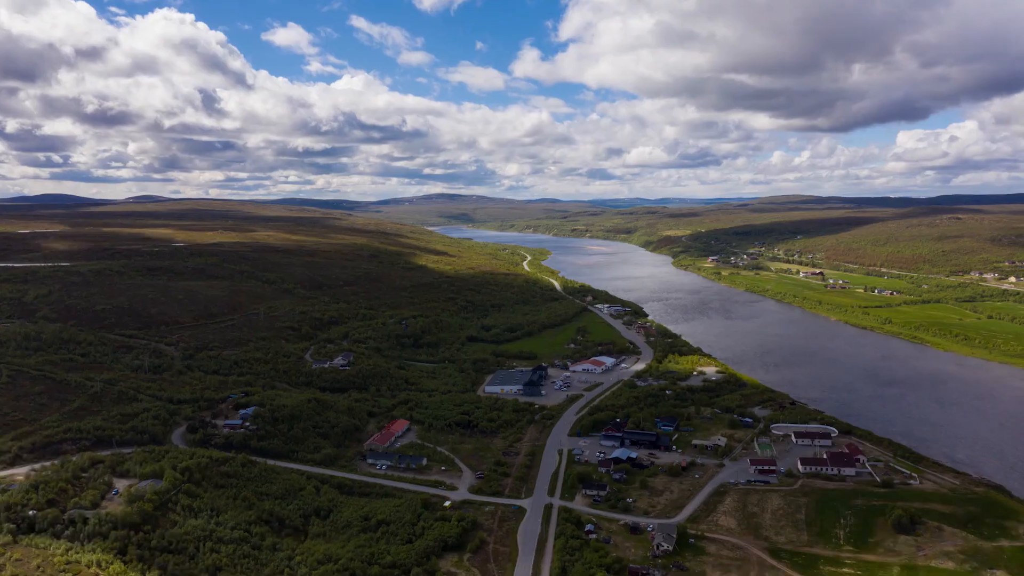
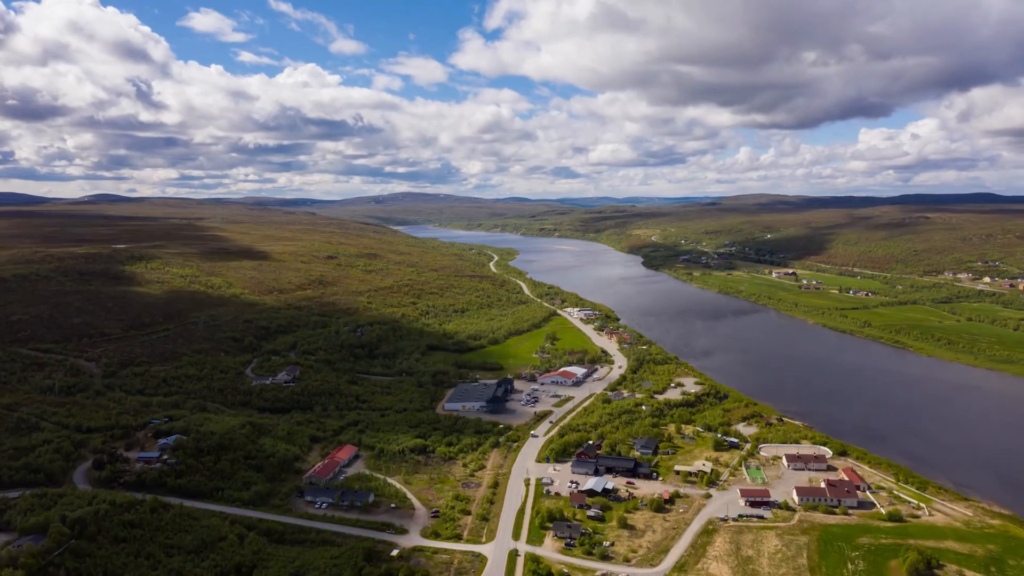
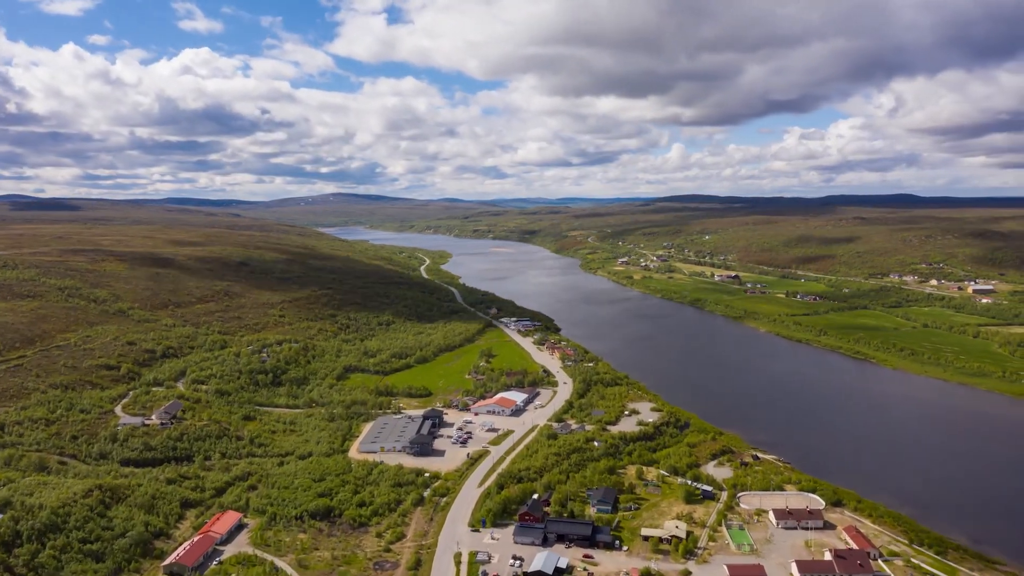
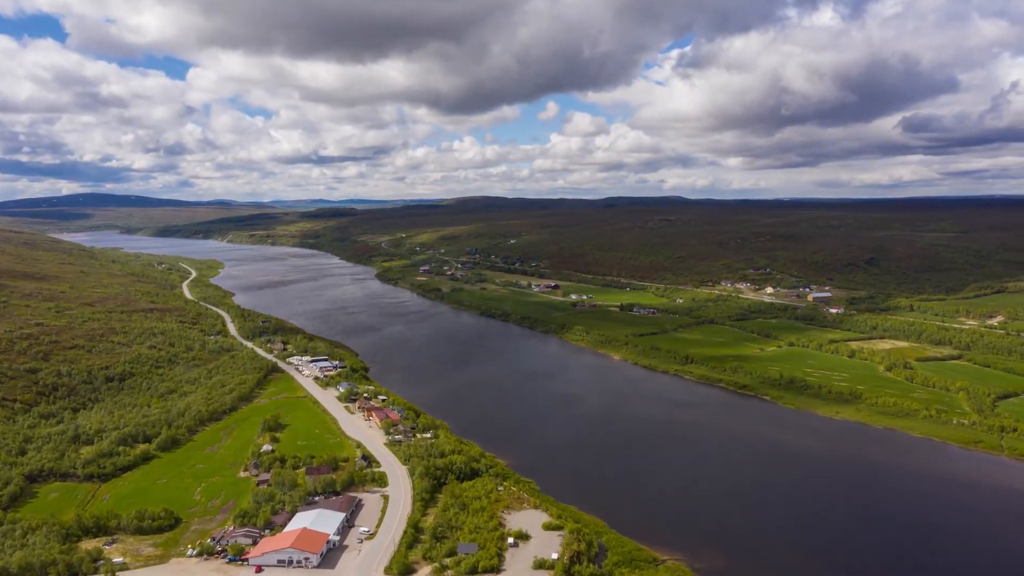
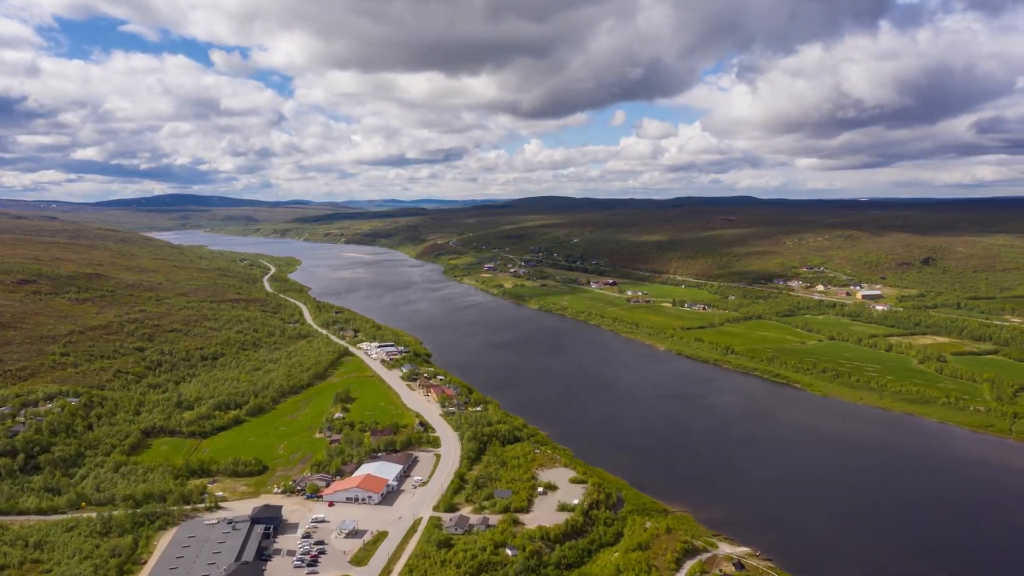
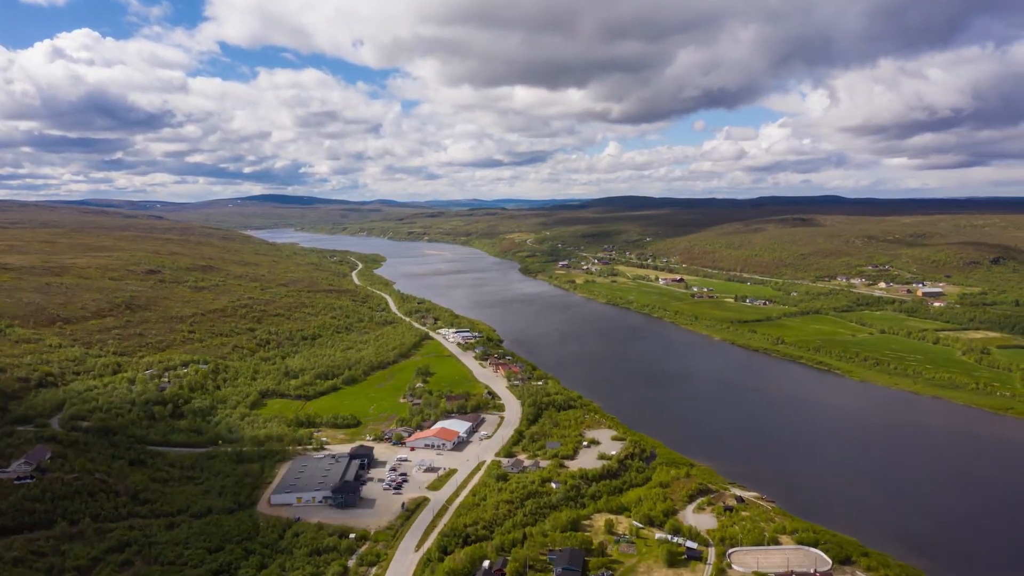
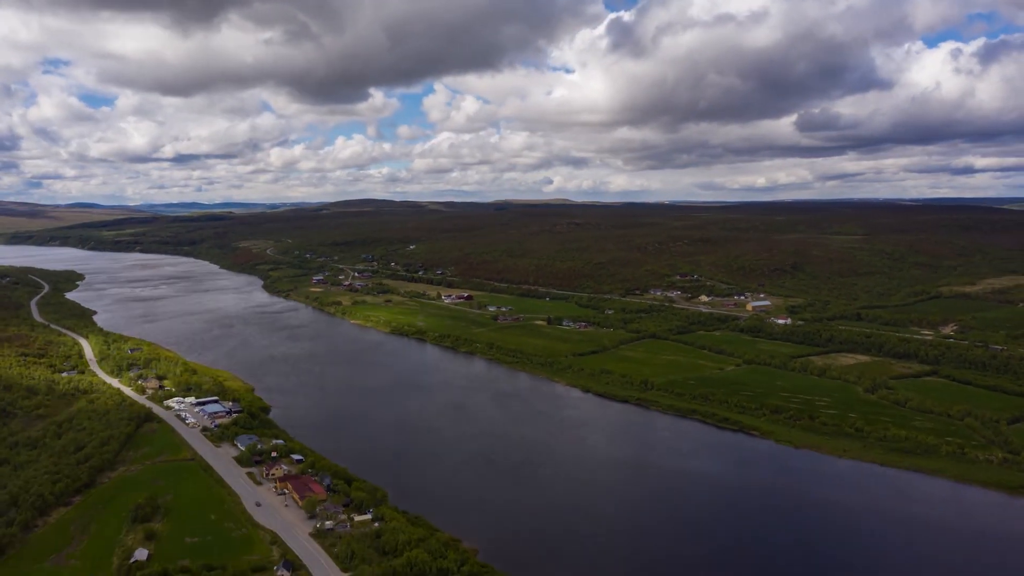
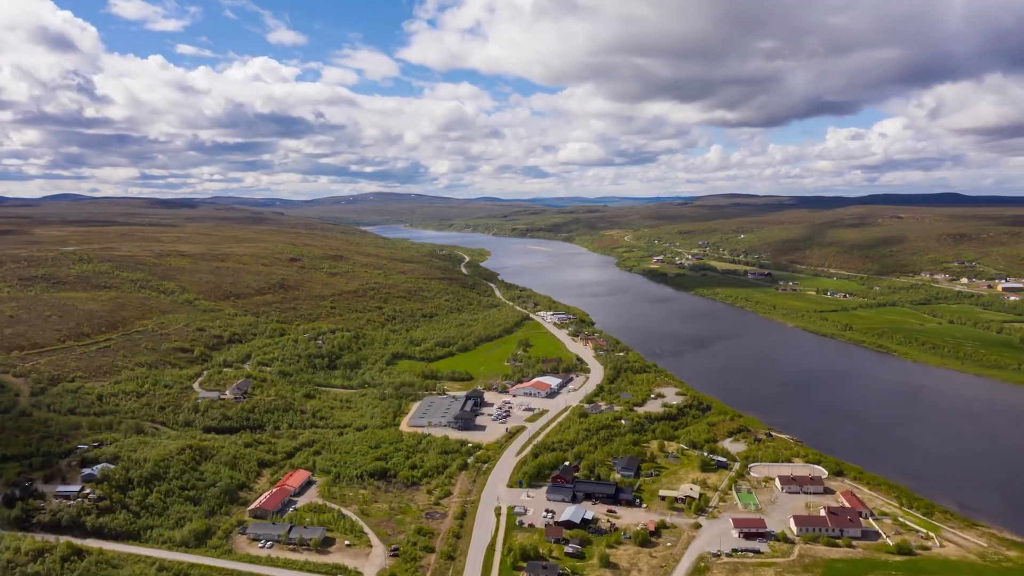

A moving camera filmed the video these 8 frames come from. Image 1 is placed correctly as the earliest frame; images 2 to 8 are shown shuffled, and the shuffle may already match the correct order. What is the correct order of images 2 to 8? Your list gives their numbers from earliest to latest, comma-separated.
2, 8, 3, 6, 5, 4, 7
